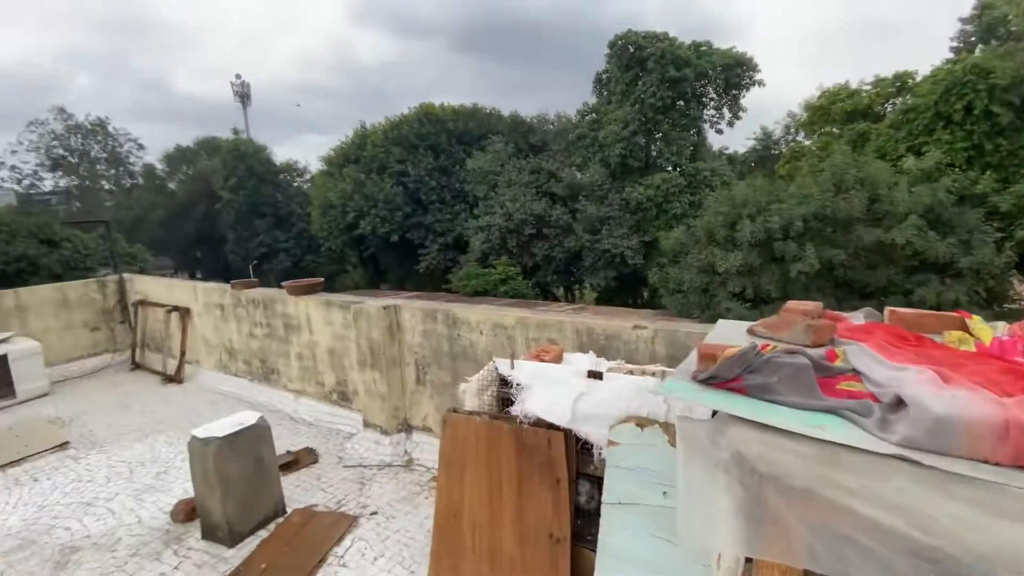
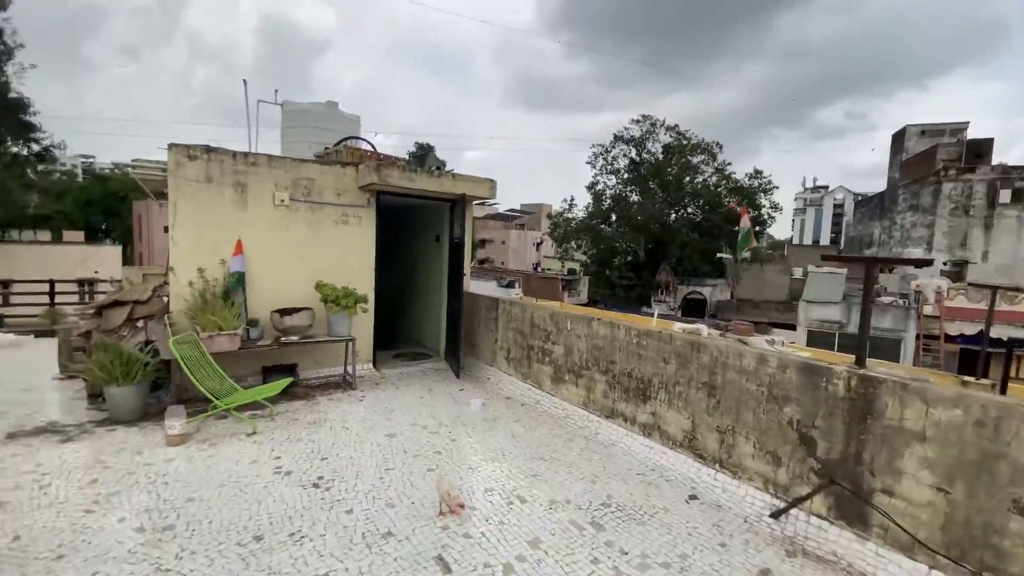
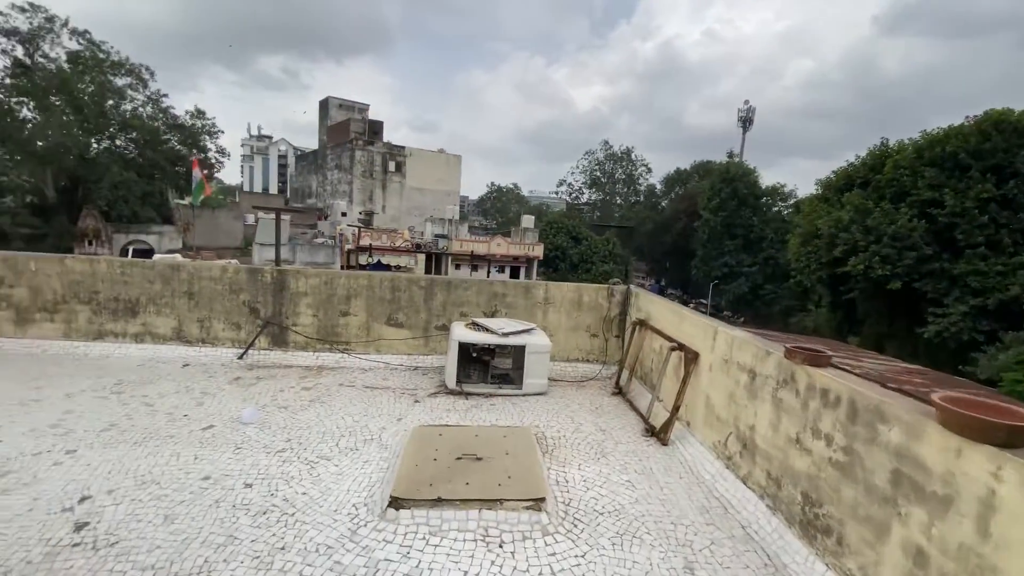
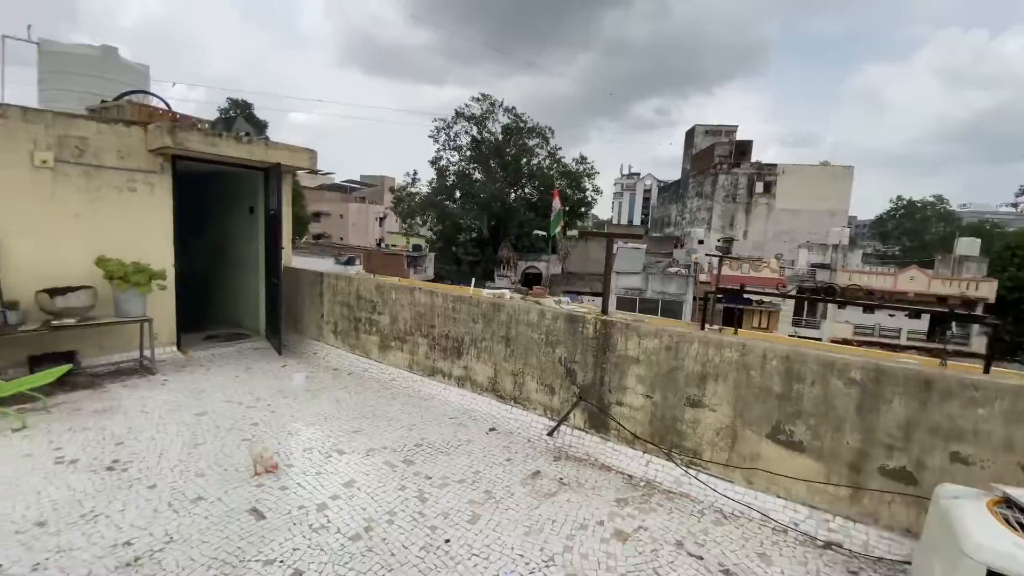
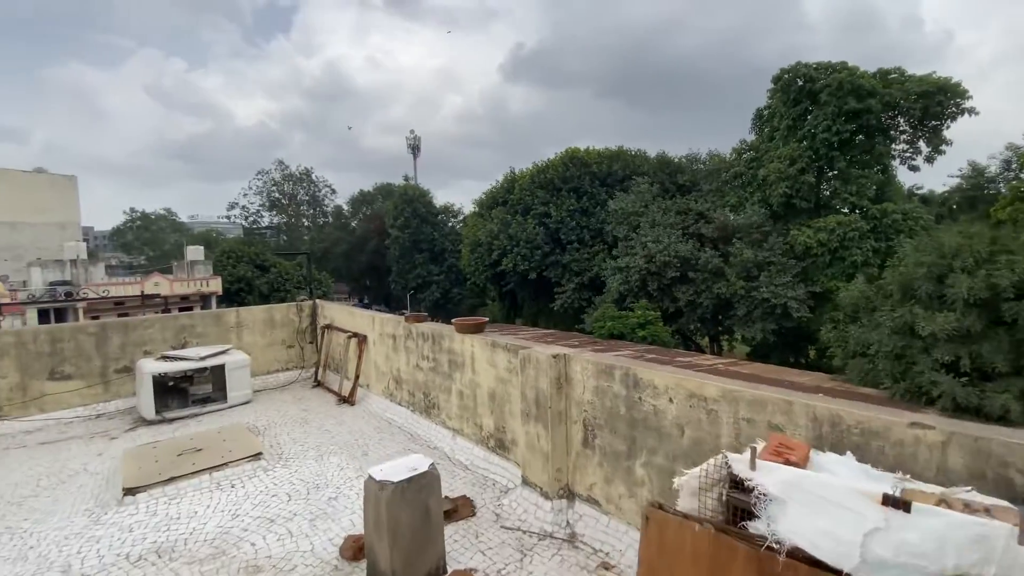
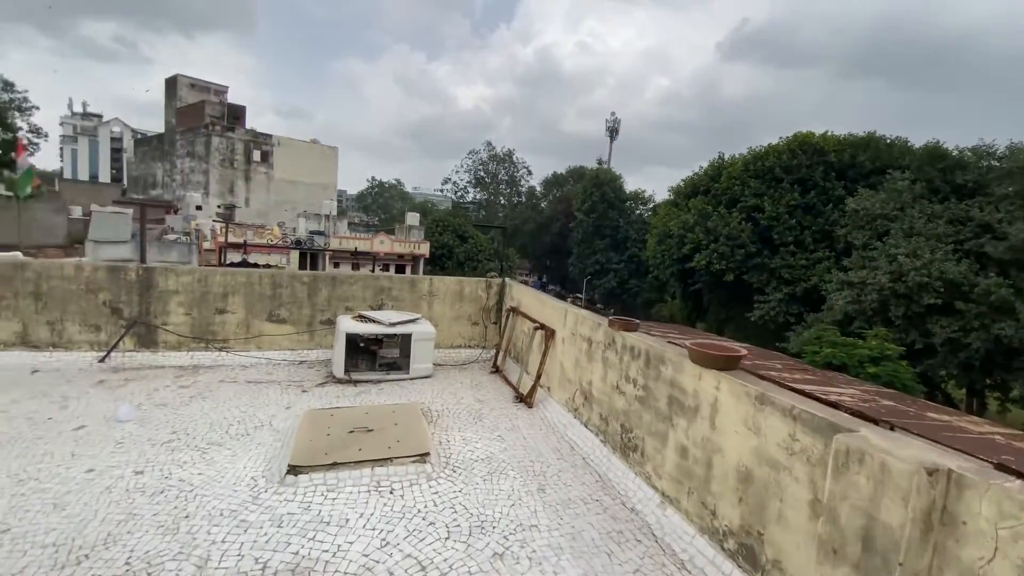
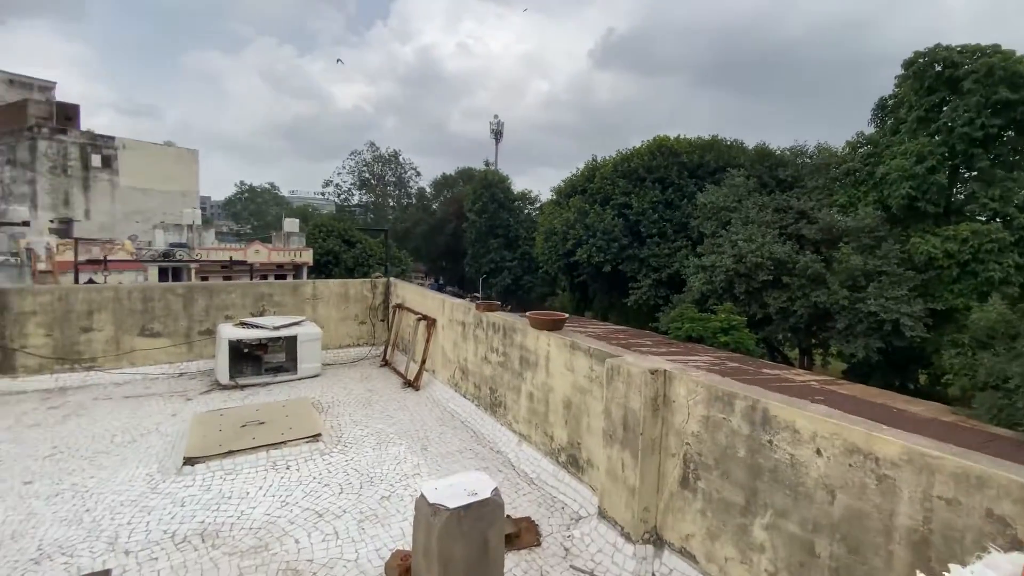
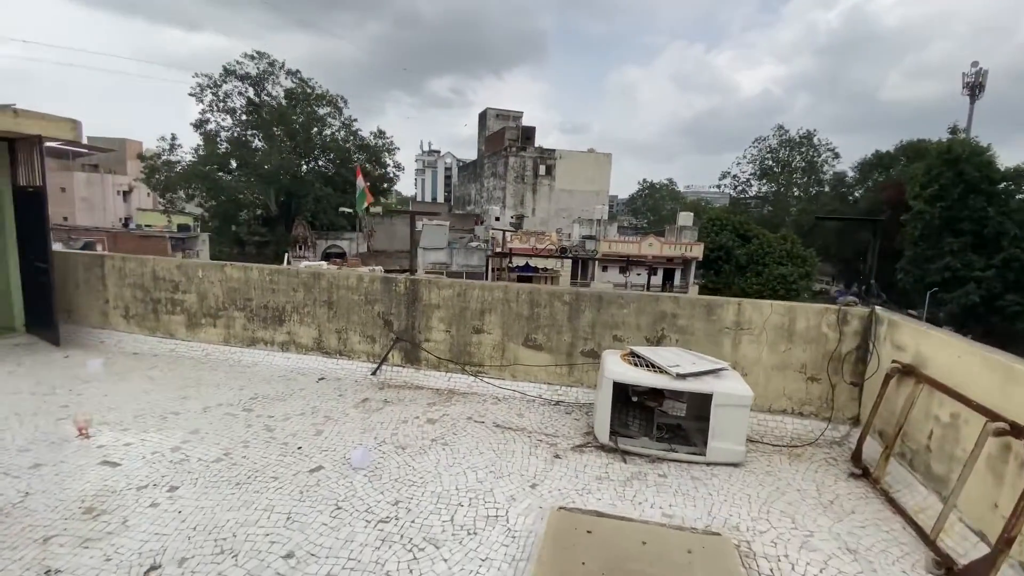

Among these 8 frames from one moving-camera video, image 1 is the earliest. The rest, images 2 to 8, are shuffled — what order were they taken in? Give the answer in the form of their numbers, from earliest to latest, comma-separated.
5, 7, 6, 3, 8, 4, 2
